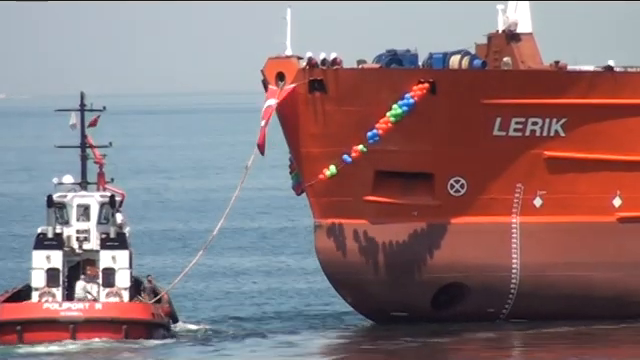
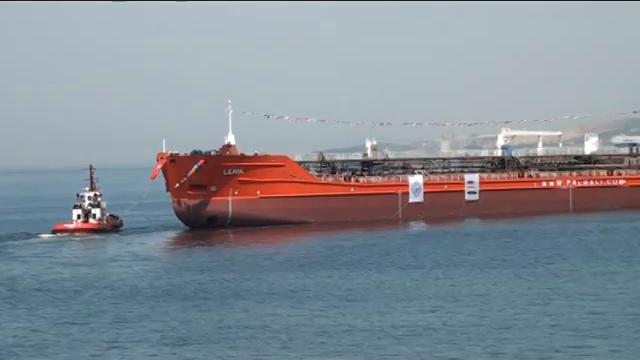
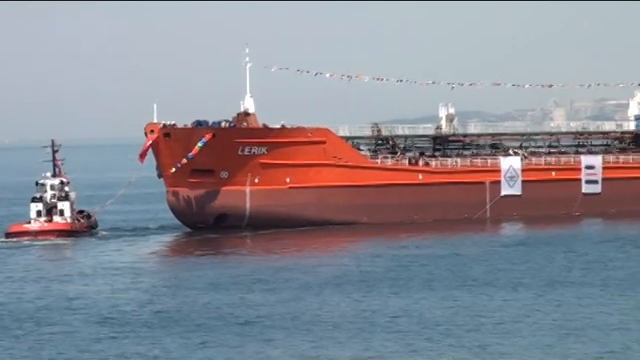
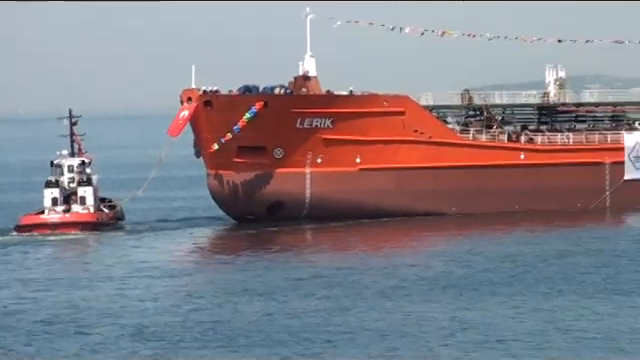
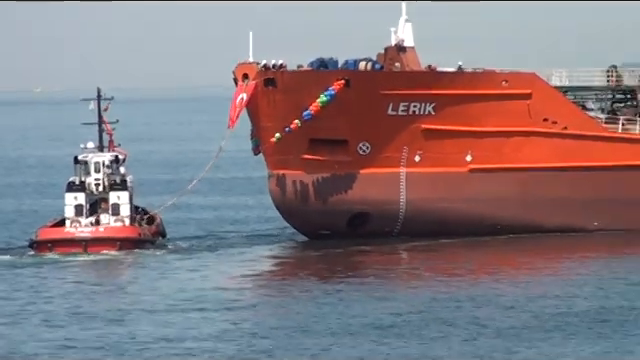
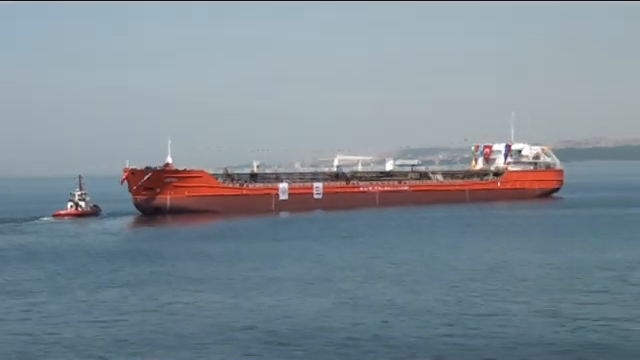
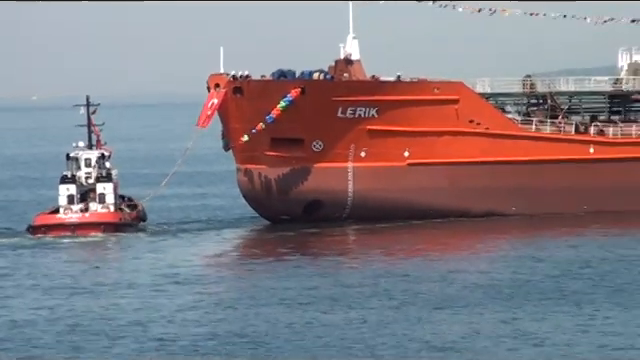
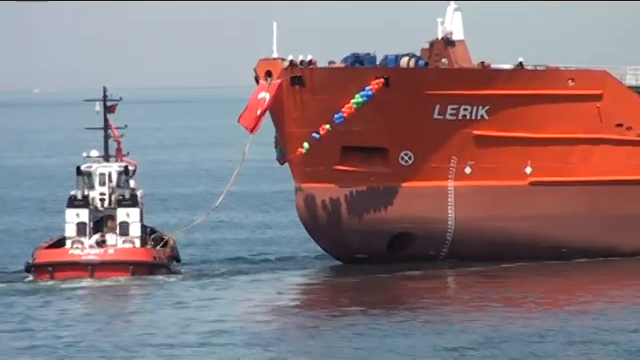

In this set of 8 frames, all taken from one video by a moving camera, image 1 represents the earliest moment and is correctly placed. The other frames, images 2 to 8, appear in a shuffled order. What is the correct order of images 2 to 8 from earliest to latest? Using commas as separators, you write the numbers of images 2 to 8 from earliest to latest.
8, 5, 7, 4, 3, 2, 6
